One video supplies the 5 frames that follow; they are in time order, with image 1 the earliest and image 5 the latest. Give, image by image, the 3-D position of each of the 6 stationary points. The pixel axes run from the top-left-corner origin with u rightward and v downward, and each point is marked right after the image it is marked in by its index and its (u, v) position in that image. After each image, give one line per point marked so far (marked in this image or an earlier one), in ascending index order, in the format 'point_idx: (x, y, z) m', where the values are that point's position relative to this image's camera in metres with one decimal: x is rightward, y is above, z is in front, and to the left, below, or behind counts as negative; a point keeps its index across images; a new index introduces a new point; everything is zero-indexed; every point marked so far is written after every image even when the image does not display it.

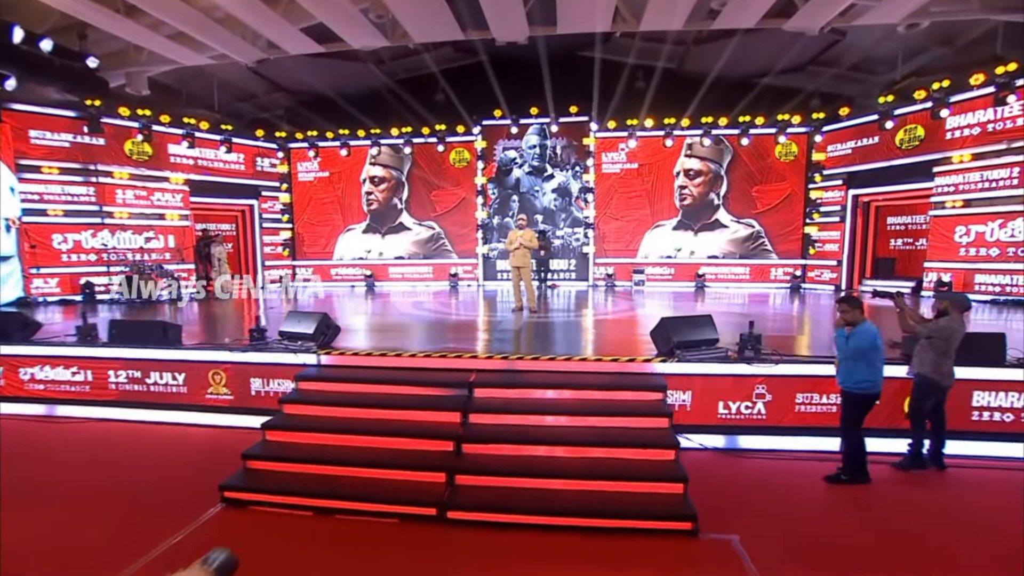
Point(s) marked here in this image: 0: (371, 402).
0: (-1.1, -0.9, +3.9) m
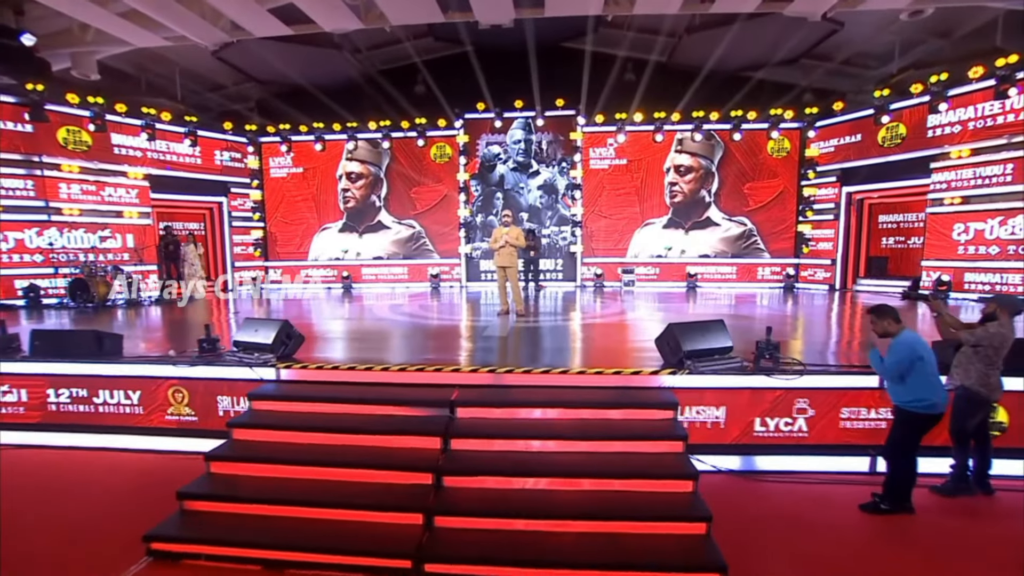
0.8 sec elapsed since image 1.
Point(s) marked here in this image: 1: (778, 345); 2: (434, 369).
0: (-1.1, -0.9, +3.3) m
1: (+1.9, -0.4, +3.7) m
2: (-0.6, -0.6, +3.7) m
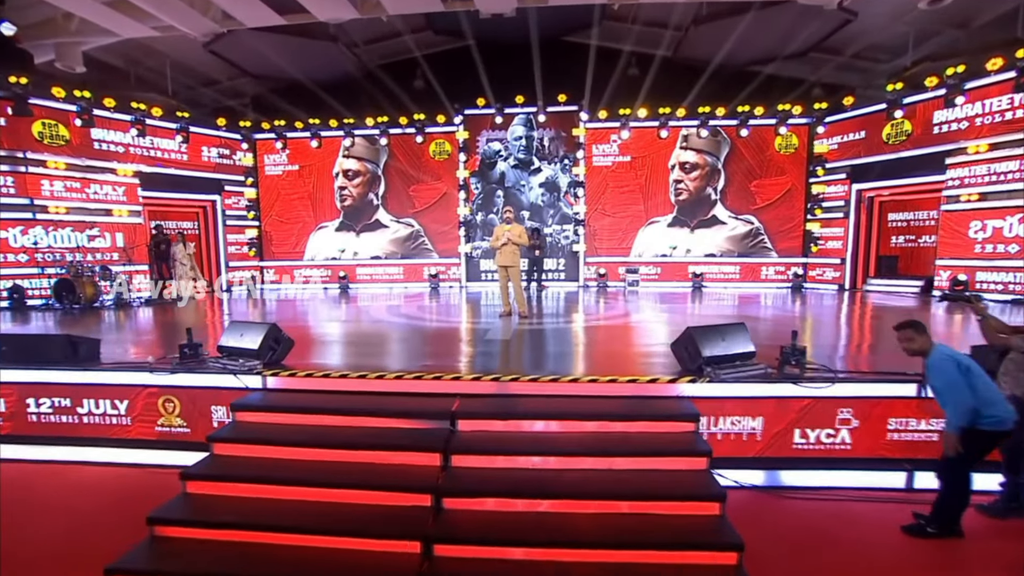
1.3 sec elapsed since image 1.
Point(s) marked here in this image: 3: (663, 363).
0: (-1.1, -0.9, +3.0) m
1: (+2.0, -0.4, +3.4) m
2: (-0.5, -0.6, +3.4) m
3: (+1.2, -0.6, +4.1) m
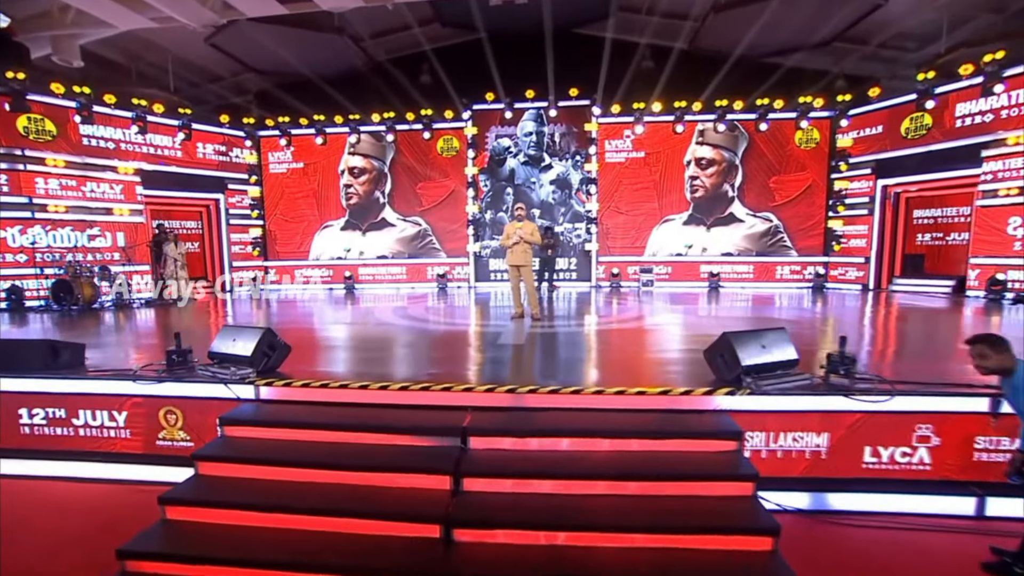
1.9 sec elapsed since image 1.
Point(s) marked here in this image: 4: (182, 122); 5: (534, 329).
0: (-1.0, -0.9, +2.7) m
1: (+2.1, -0.4, +3.1) m
2: (-0.4, -0.6, +3.1) m
3: (+1.3, -0.6, +3.8) m
4: (-6.3, +3.2, +9.7) m
5: (+0.2, -0.5, +6.0) m
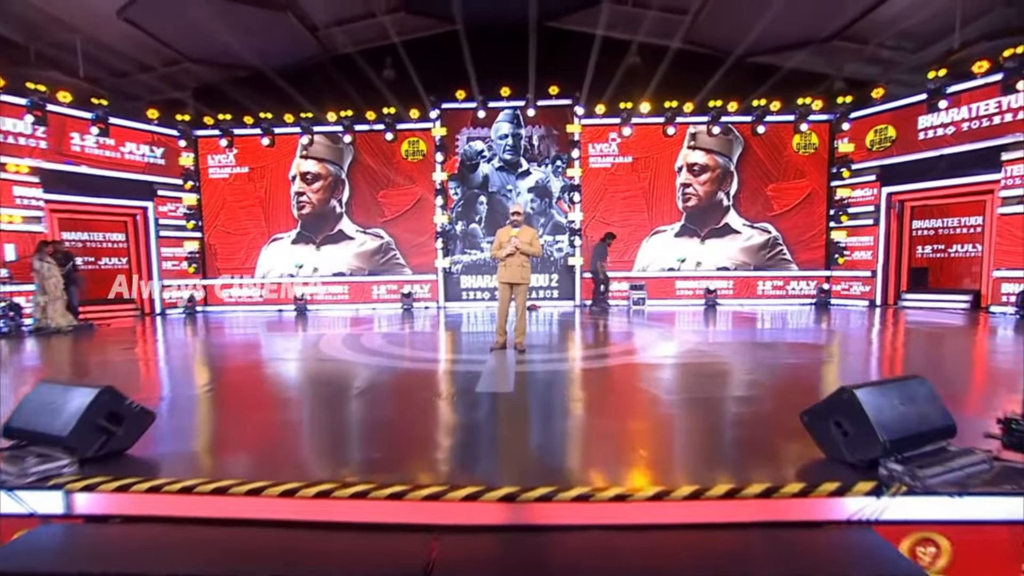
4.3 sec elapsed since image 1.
0: (-1.0, -1.0, +1.4) m
1: (+2.1, -0.5, +2.0) m
2: (-0.4, -0.7, +1.8) m
3: (+1.2, -0.8, +2.6) m
4: (-6.7, +2.8, +8.2) m
5: (0.0, -0.7, +4.8) m
